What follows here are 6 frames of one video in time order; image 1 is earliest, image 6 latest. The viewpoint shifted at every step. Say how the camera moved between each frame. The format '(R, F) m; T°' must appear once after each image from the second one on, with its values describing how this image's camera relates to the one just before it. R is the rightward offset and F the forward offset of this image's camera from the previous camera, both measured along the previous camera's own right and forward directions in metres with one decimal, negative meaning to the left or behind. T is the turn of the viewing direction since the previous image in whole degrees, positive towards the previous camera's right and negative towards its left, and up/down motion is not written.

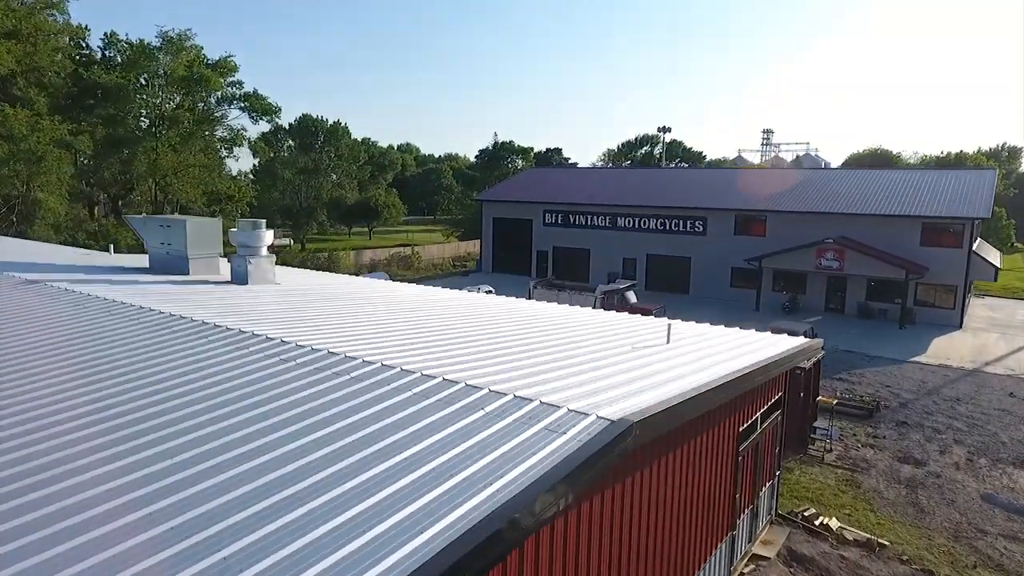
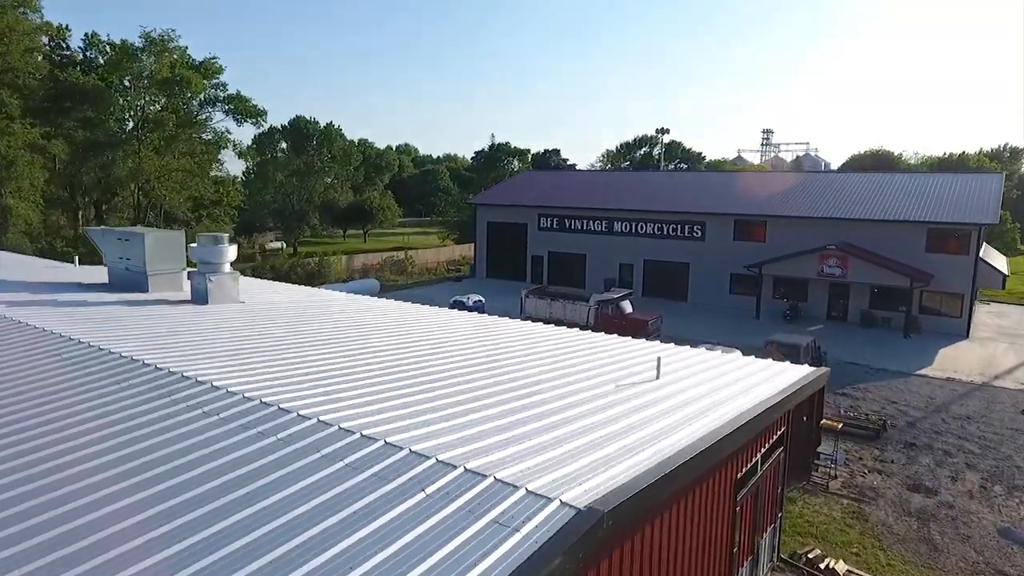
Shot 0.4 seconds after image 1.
(+0.3, +0.9) m; 0°
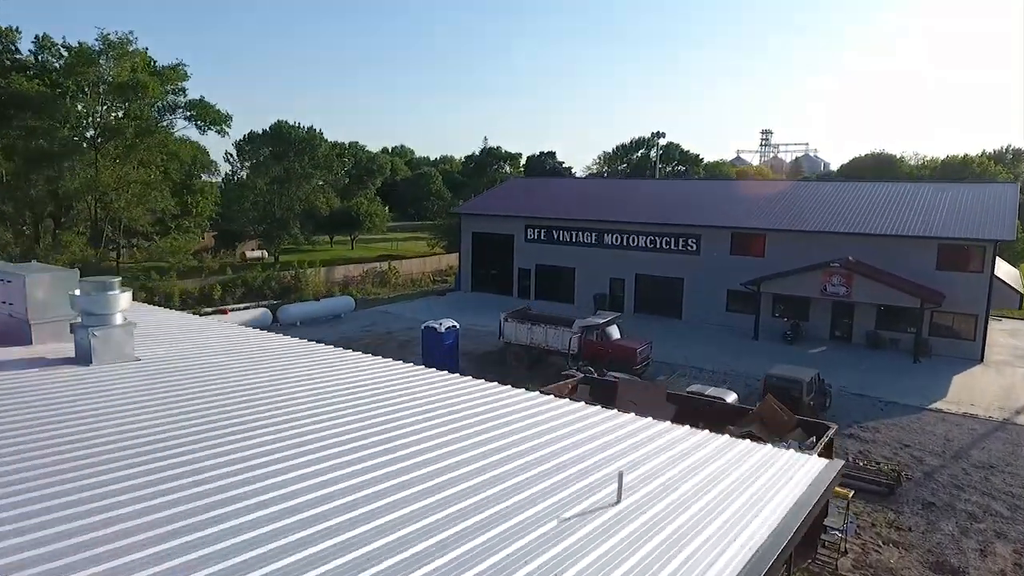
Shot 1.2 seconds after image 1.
(+0.6, +1.9) m; 0°
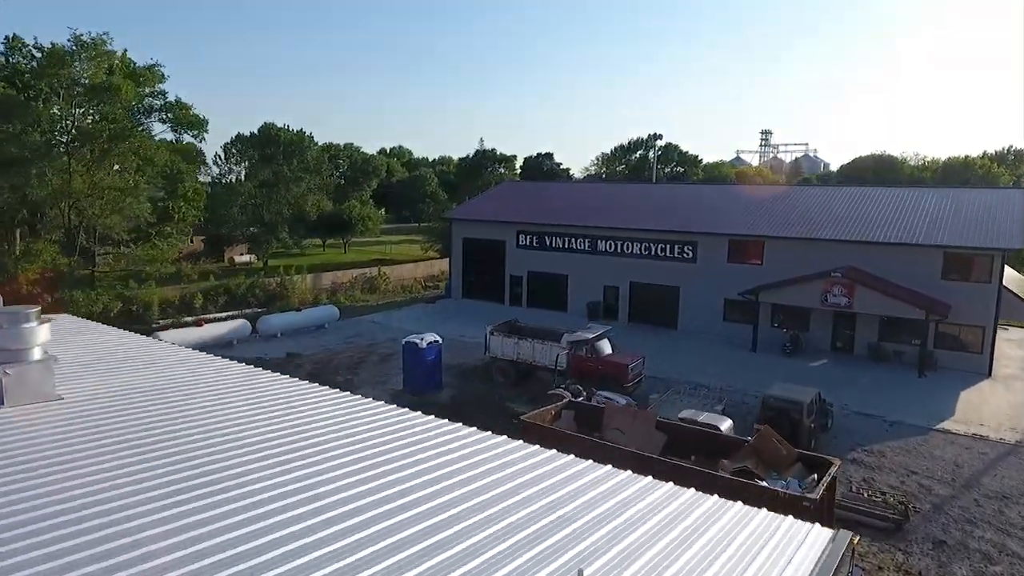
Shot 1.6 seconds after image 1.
(+0.4, +1.0) m; 0°
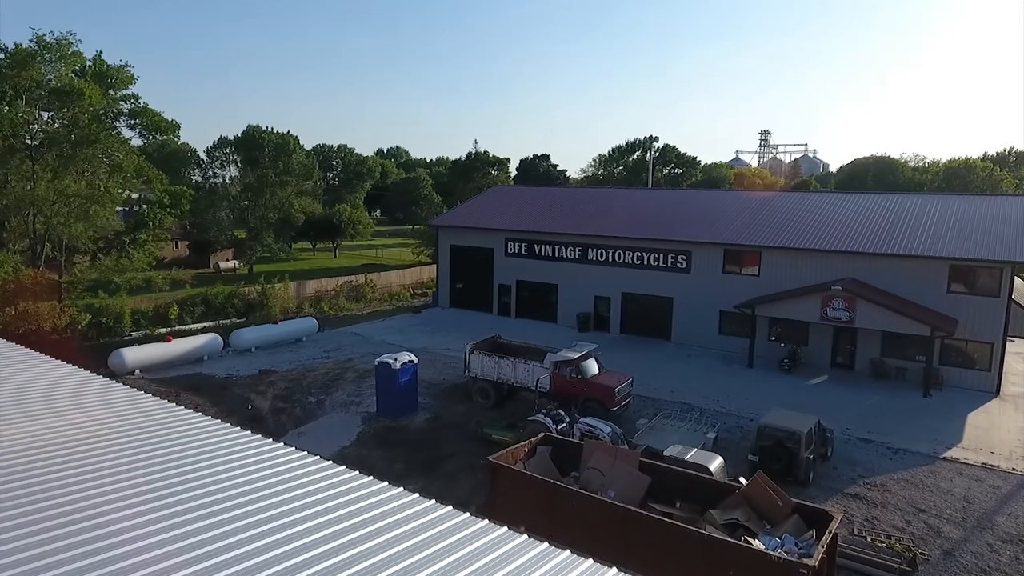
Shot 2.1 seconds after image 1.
(+0.5, +1.2) m; 0°
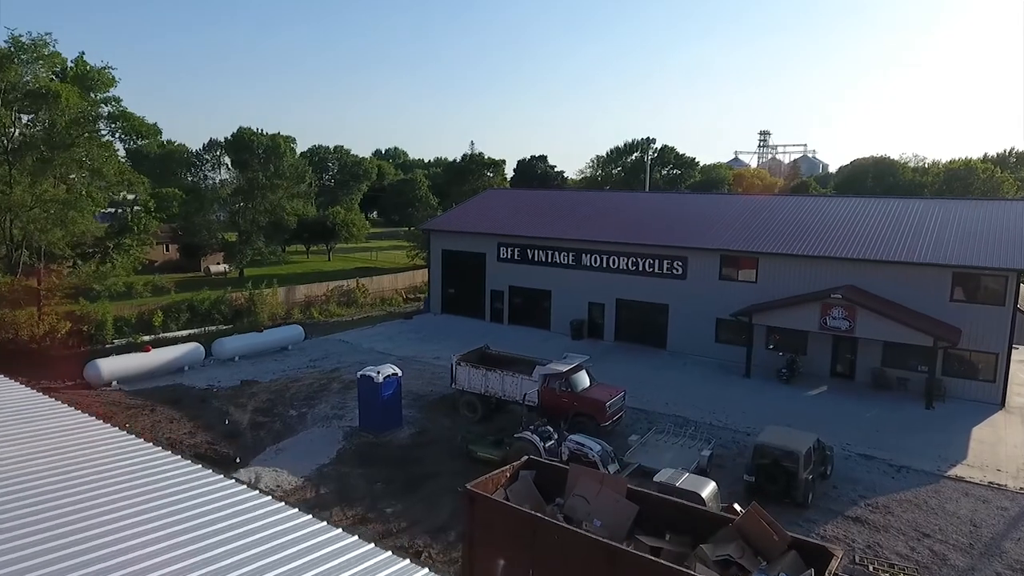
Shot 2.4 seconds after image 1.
(+0.3, +0.7) m; 0°
